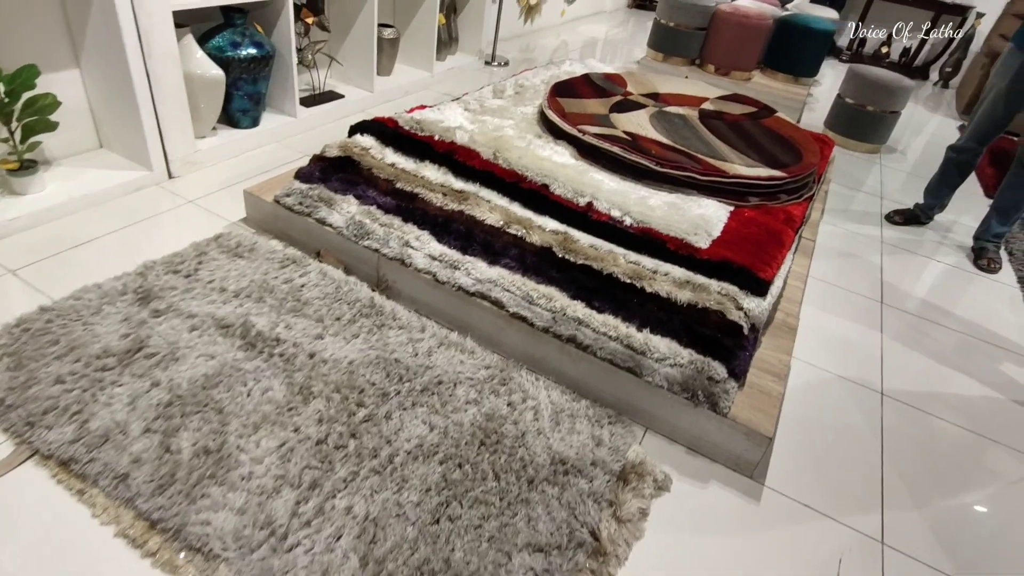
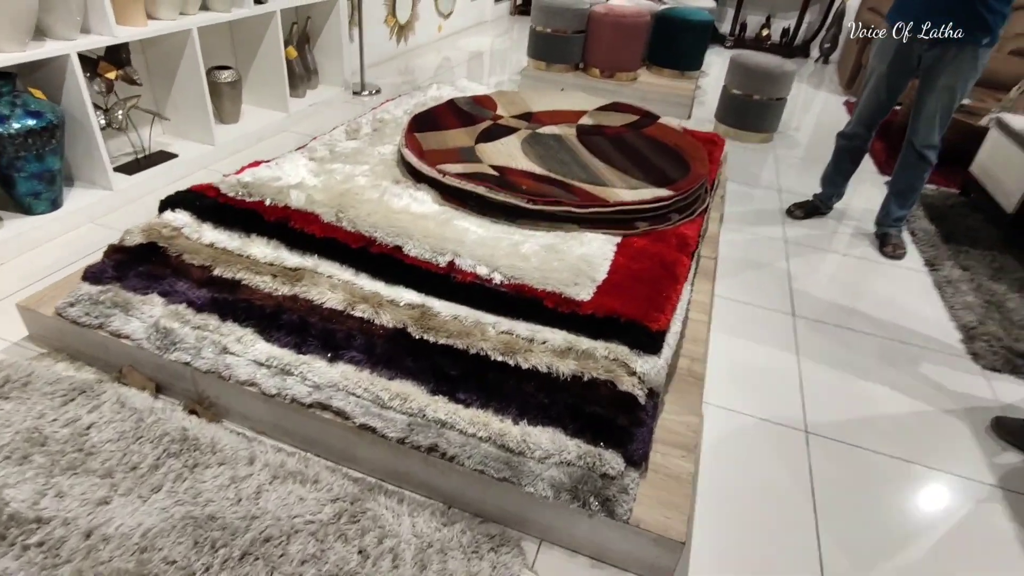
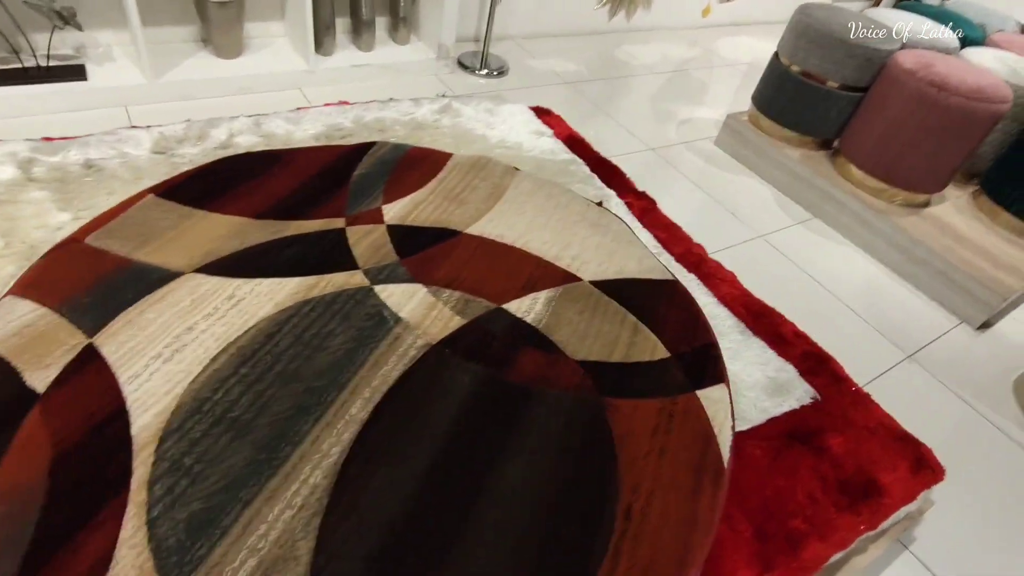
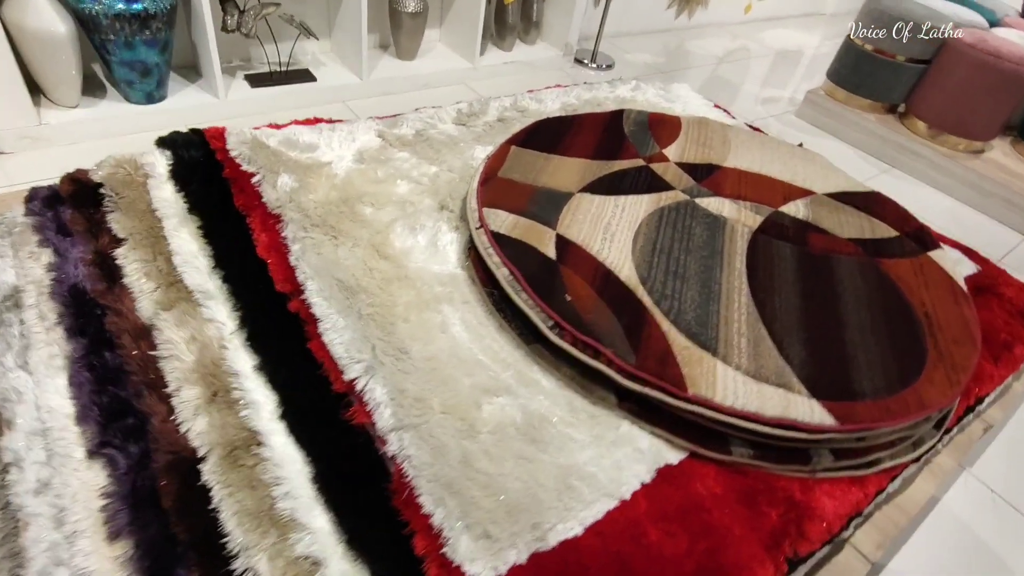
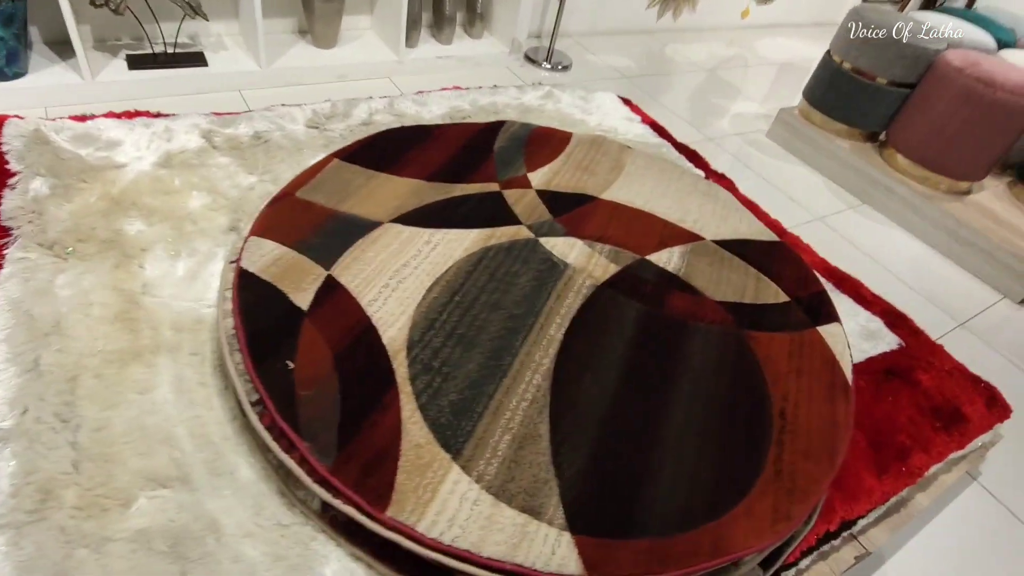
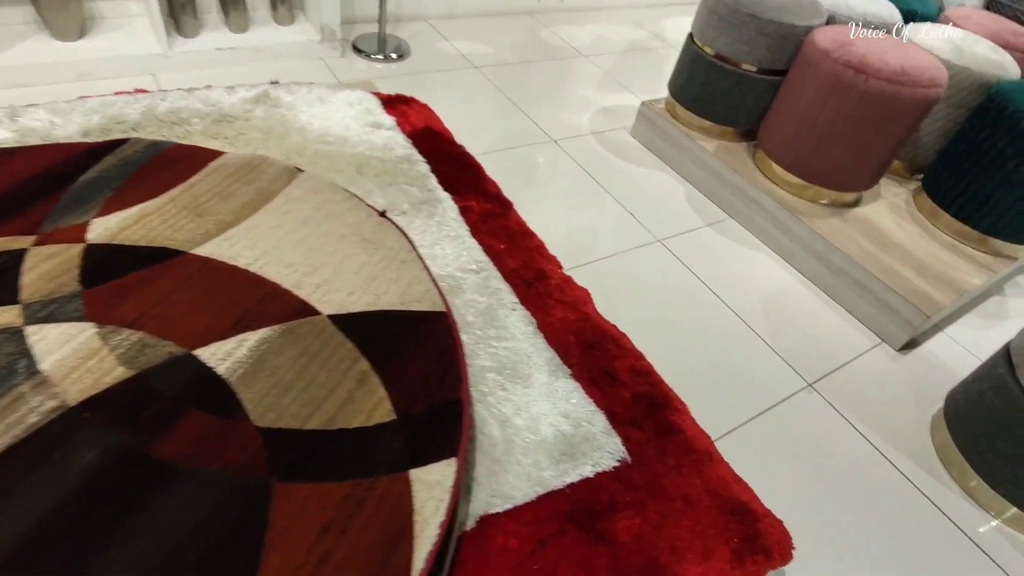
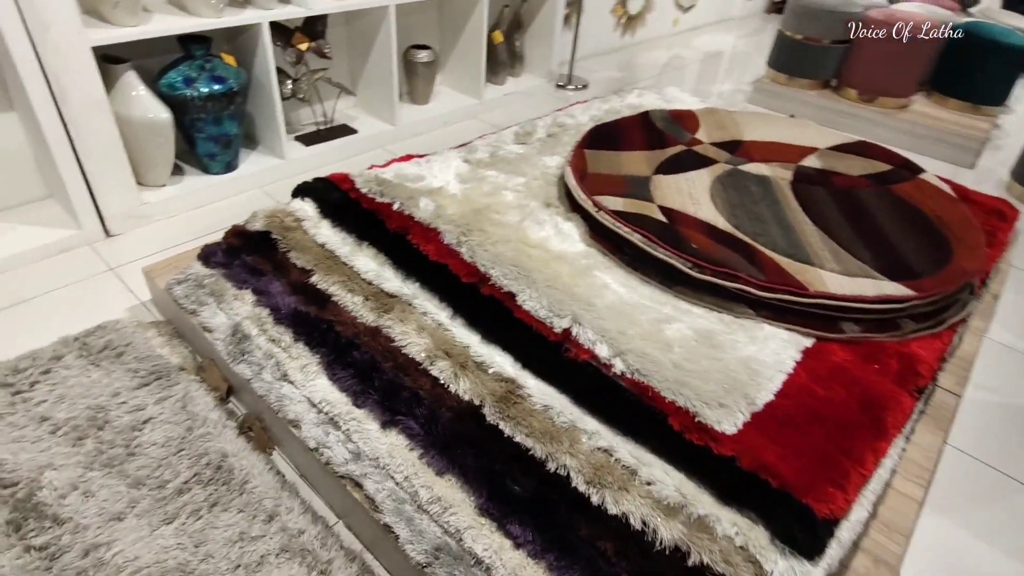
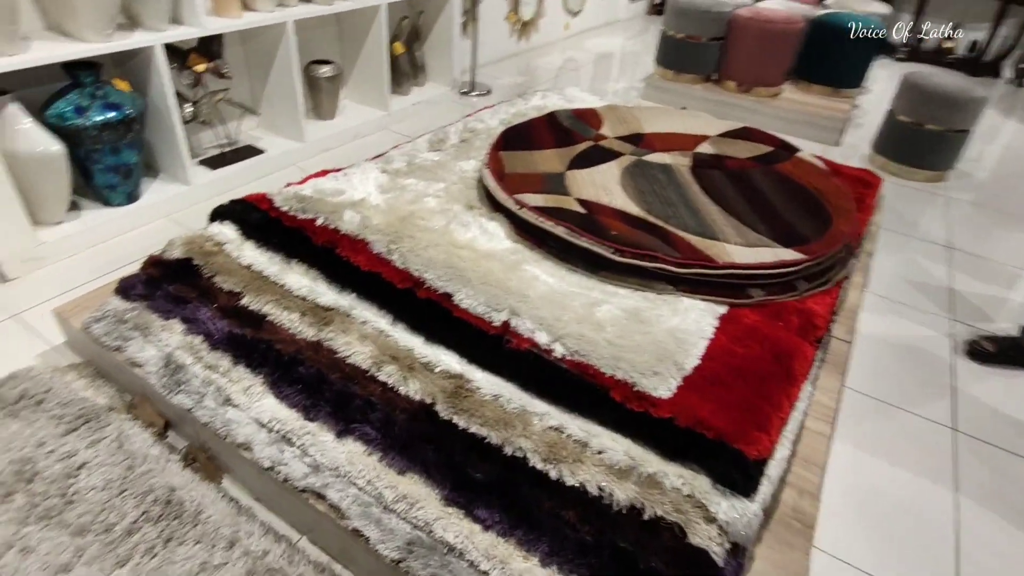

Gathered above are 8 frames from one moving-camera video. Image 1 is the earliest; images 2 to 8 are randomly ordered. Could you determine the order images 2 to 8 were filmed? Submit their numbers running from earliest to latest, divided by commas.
2, 8, 7, 4, 5, 3, 6
